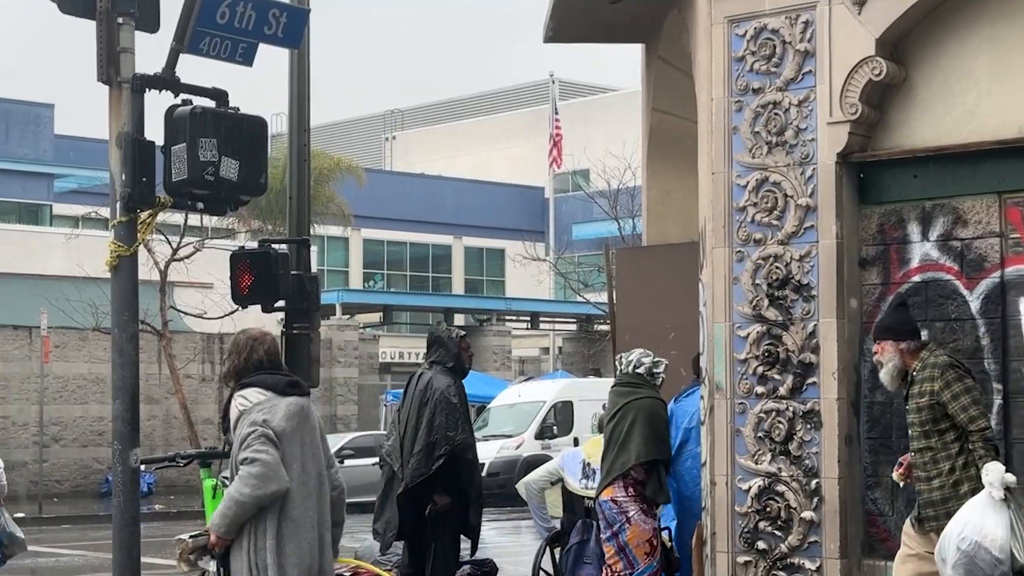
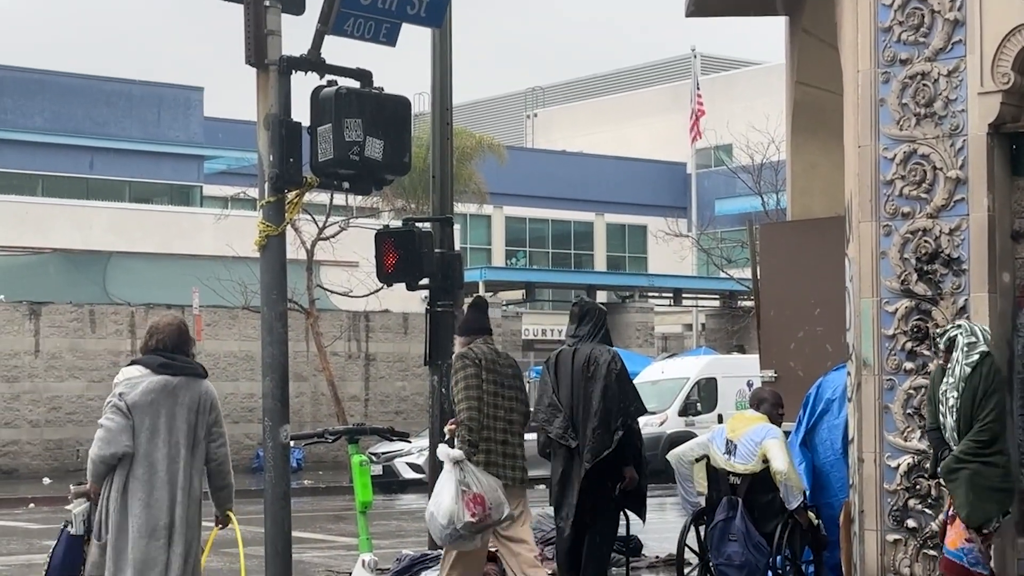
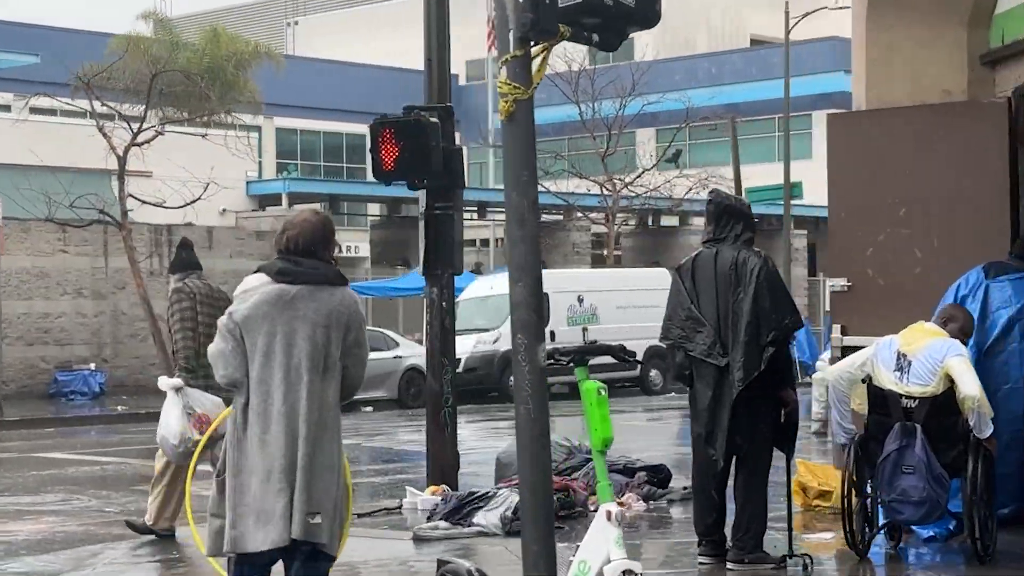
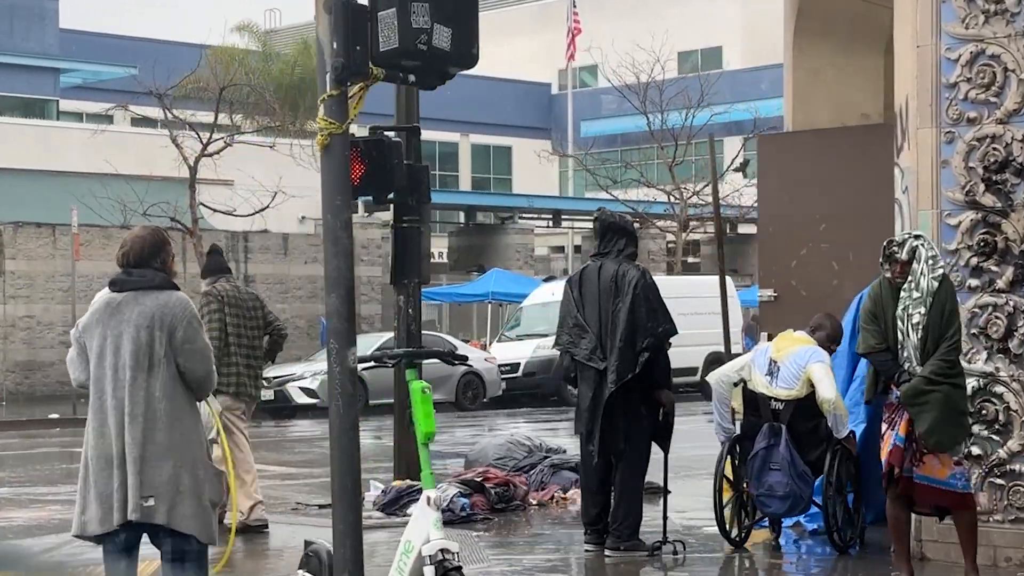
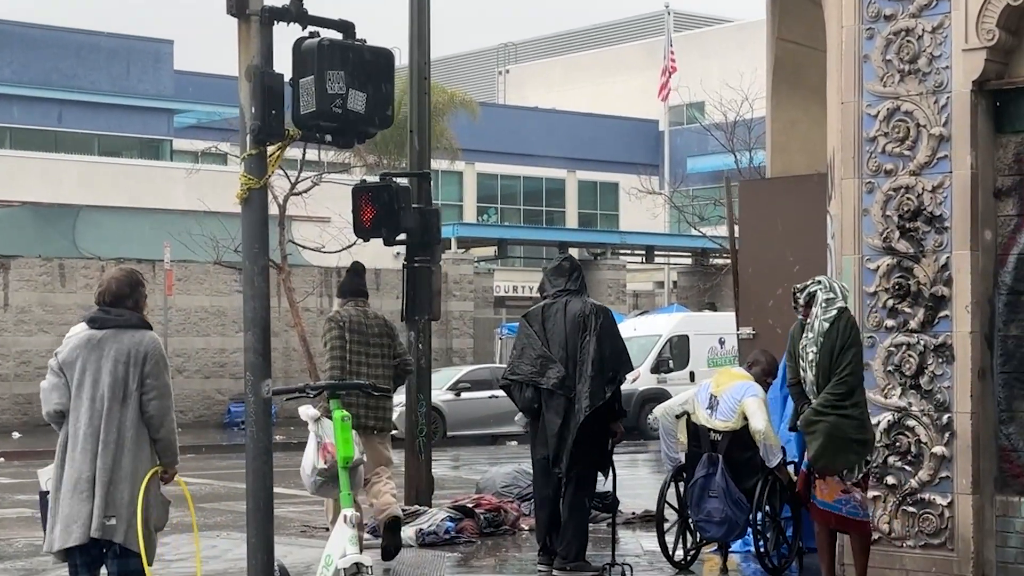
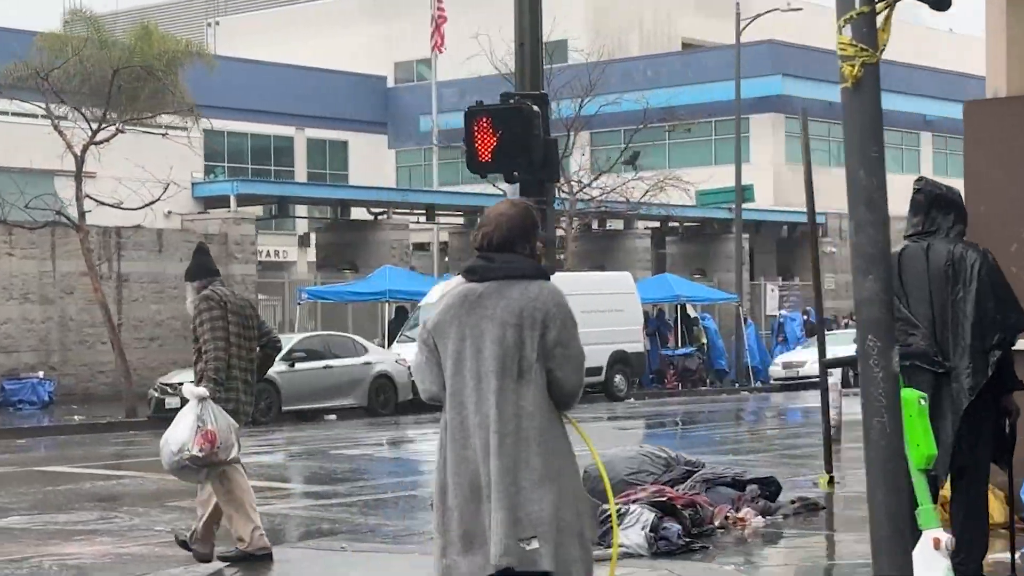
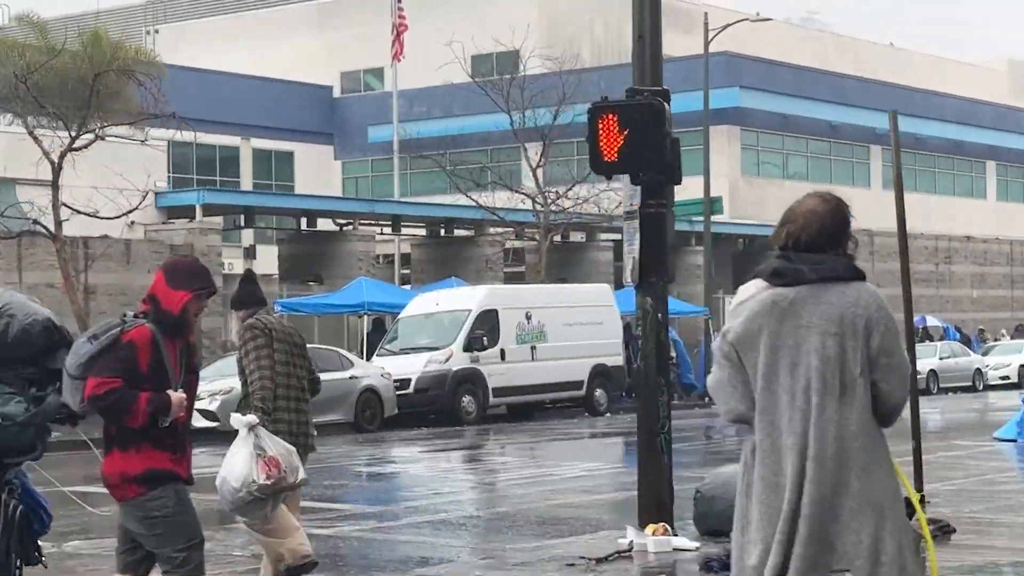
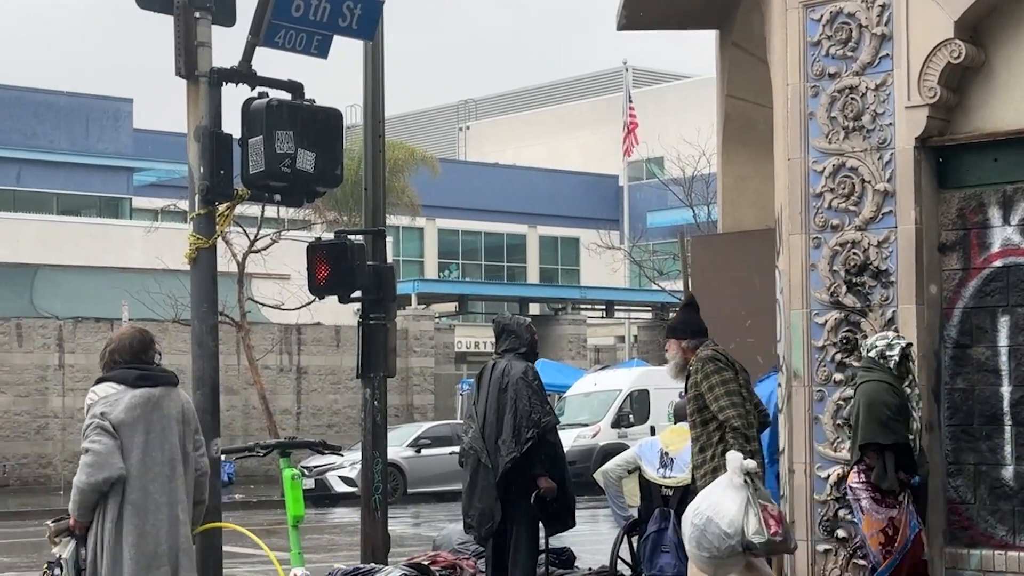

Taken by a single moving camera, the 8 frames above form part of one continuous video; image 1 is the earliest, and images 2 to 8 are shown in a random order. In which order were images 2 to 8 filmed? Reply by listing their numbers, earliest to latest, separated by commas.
8, 2, 5, 4, 3, 6, 7
